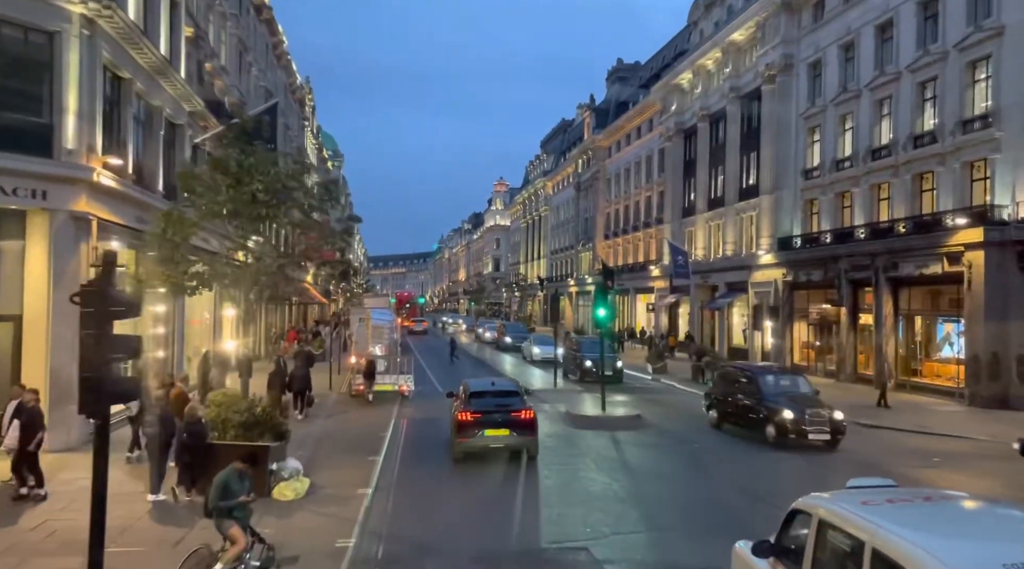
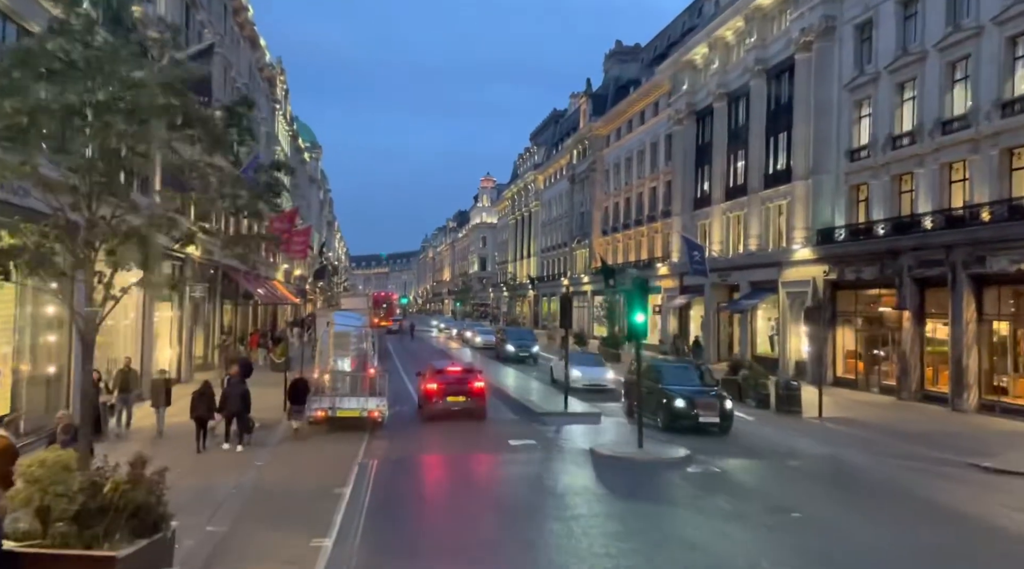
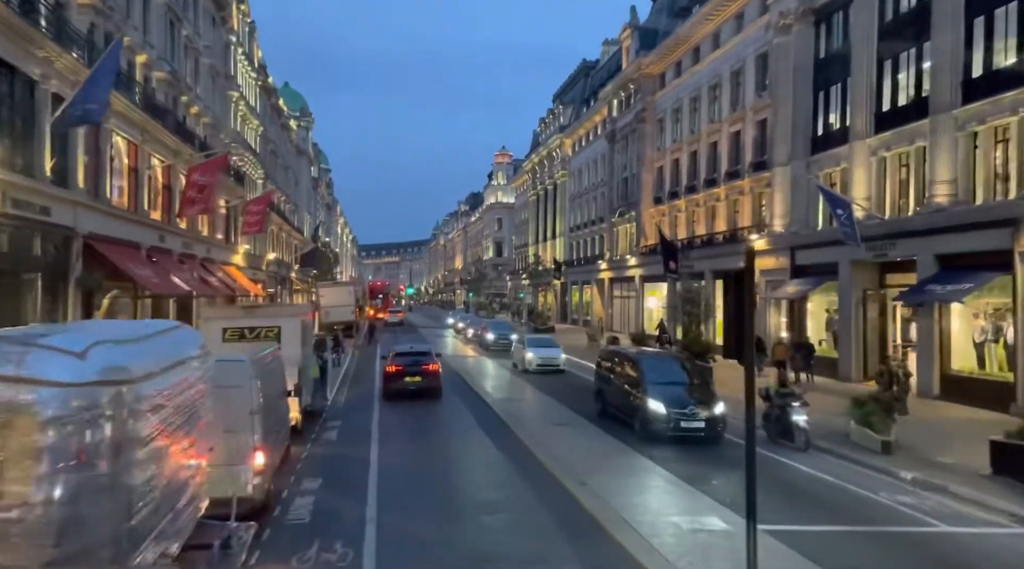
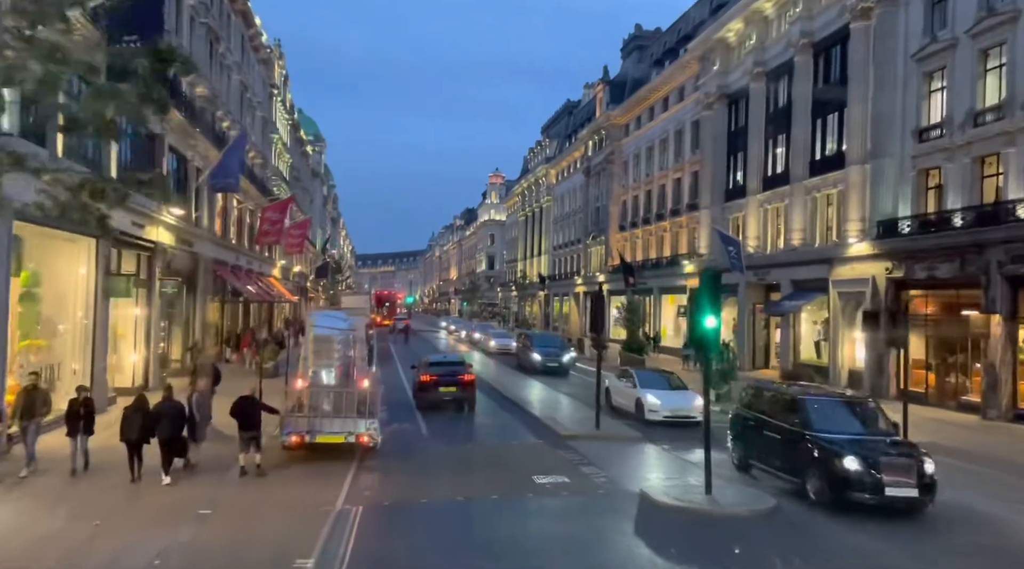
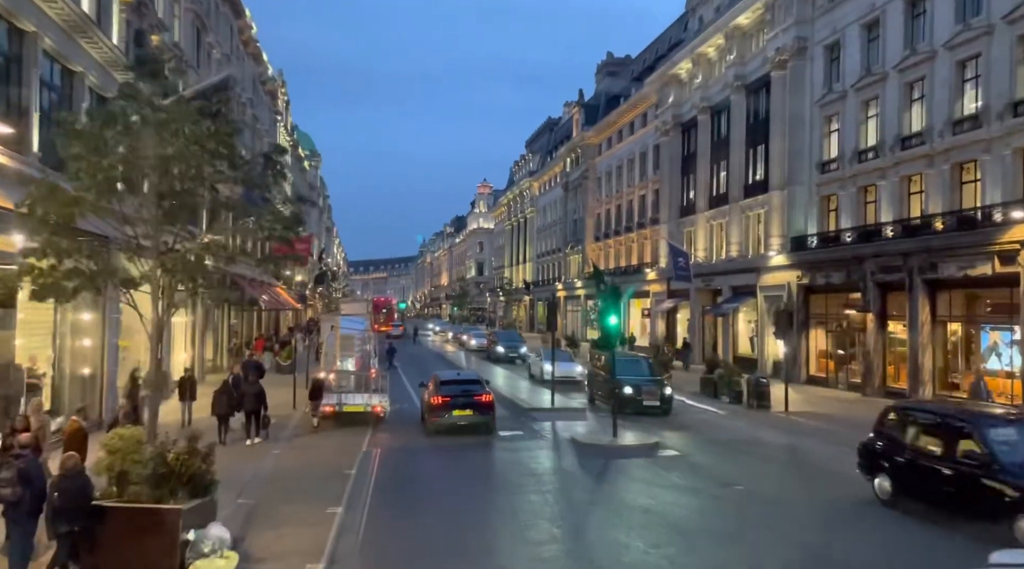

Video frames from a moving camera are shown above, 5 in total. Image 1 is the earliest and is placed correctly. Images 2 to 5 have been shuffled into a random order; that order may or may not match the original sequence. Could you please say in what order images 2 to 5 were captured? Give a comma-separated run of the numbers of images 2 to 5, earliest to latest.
5, 2, 4, 3
